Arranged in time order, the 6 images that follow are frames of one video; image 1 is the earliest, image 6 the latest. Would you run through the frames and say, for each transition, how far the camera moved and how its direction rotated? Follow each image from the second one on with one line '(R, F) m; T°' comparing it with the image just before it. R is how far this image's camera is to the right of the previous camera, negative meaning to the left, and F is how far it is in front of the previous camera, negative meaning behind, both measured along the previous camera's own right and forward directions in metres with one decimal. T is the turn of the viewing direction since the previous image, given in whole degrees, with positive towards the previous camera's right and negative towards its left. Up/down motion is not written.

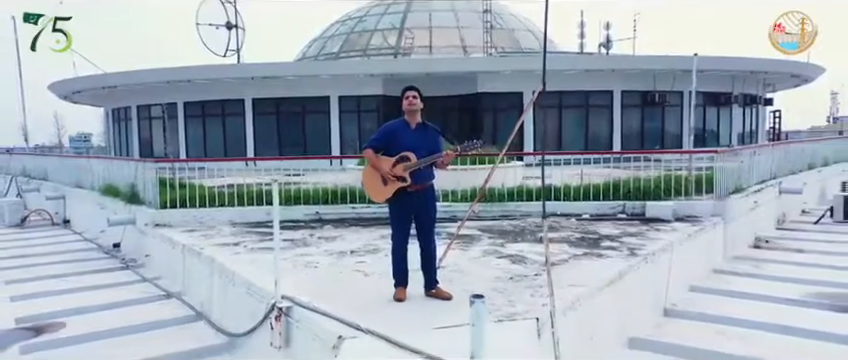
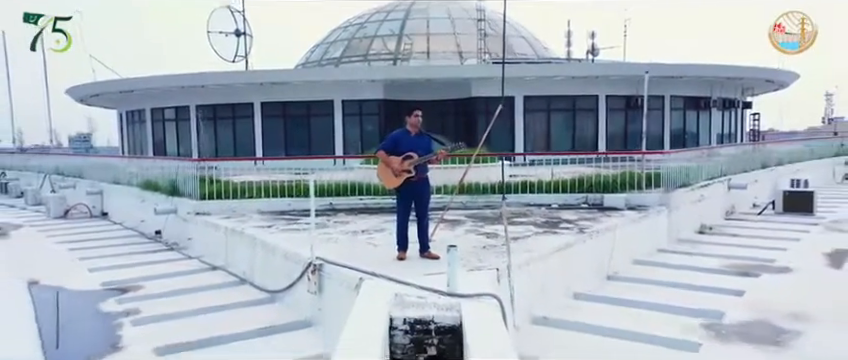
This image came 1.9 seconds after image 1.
(0.0, -1.2) m; 0°
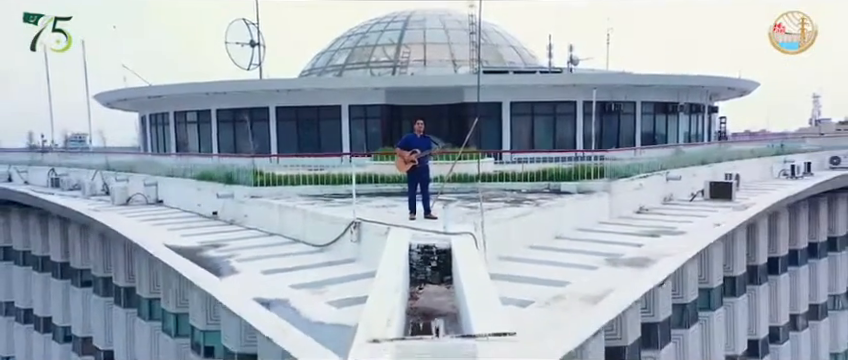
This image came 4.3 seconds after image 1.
(-0.1, -2.2) m; +1°
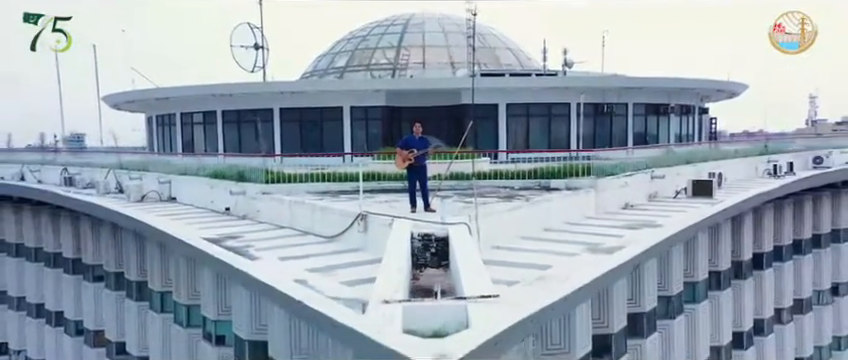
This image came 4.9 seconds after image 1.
(0.0, -0.7) m; 0°
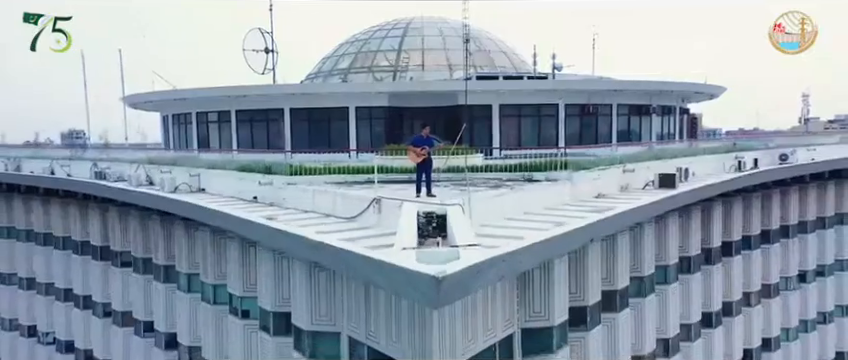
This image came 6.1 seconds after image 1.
(-0.1, -1.7) m; 0°
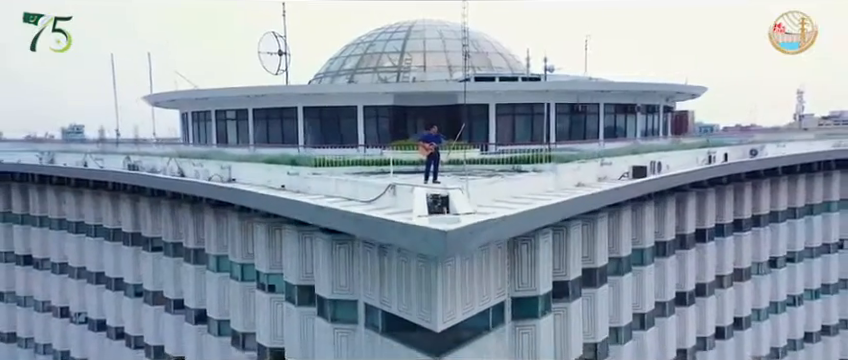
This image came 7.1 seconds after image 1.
(-0.1, -2.0) m; 0°
